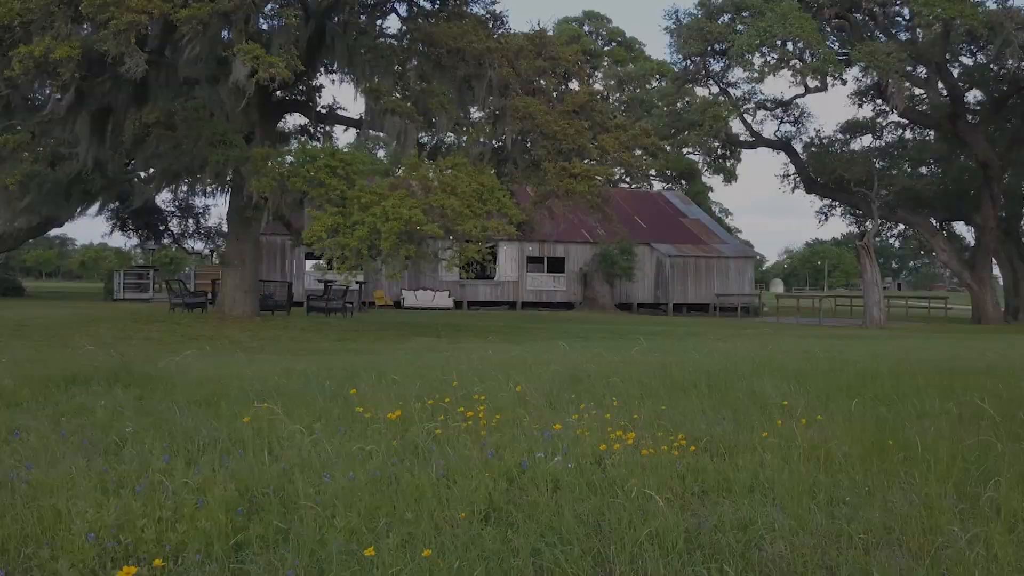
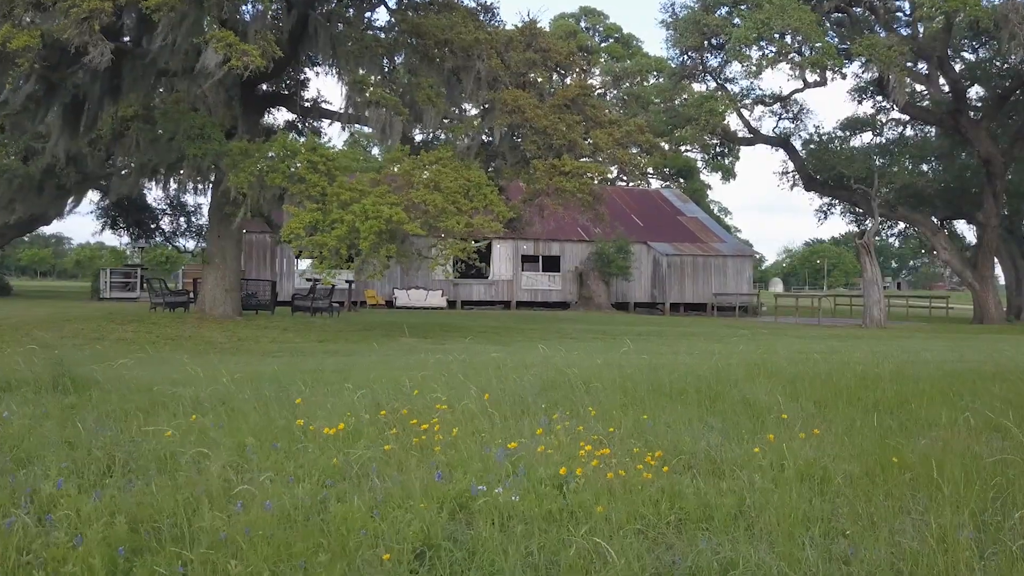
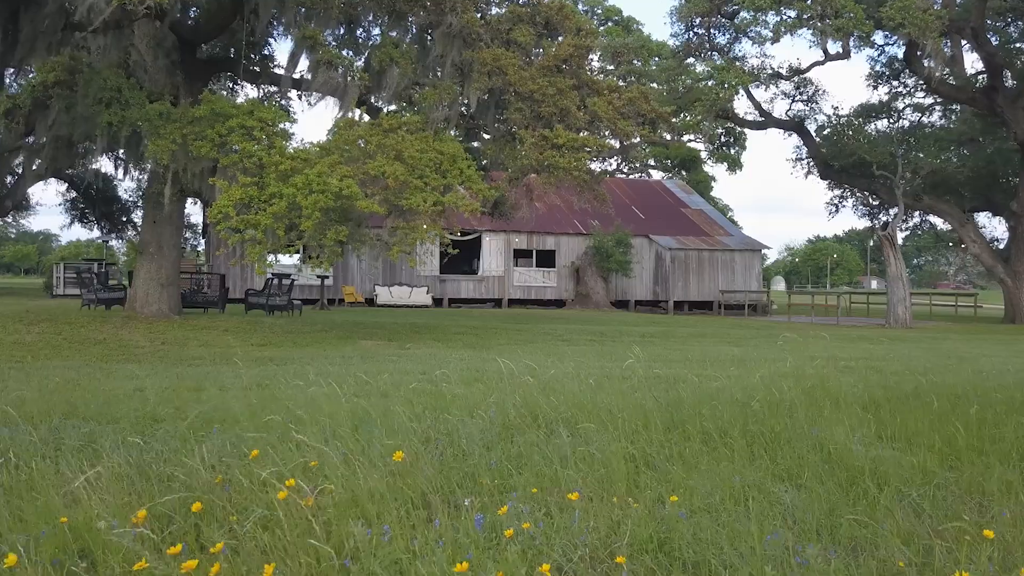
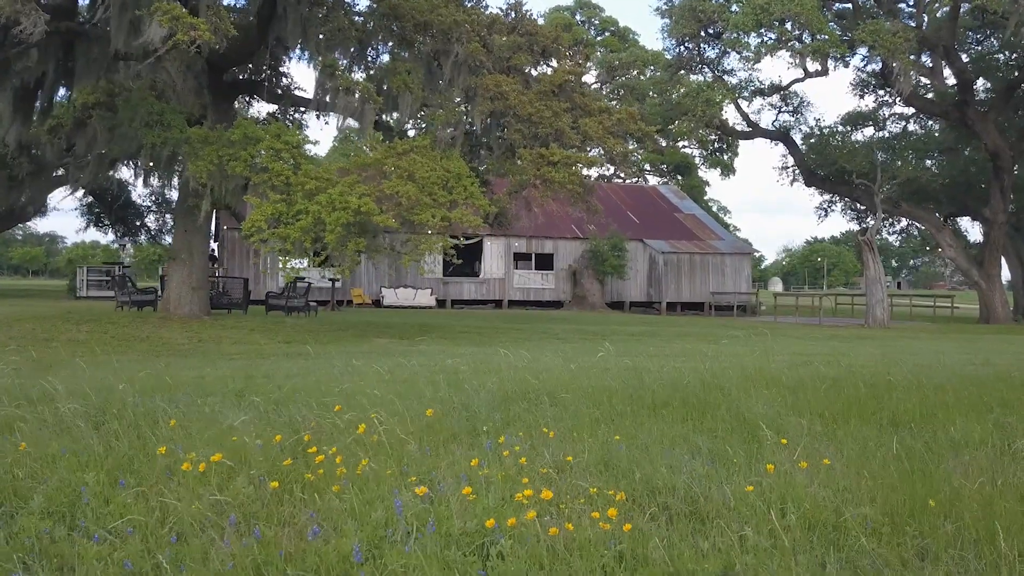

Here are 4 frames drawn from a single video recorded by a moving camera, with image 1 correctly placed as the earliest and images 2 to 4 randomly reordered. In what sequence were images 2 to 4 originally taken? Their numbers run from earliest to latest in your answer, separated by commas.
2, 4, 3
